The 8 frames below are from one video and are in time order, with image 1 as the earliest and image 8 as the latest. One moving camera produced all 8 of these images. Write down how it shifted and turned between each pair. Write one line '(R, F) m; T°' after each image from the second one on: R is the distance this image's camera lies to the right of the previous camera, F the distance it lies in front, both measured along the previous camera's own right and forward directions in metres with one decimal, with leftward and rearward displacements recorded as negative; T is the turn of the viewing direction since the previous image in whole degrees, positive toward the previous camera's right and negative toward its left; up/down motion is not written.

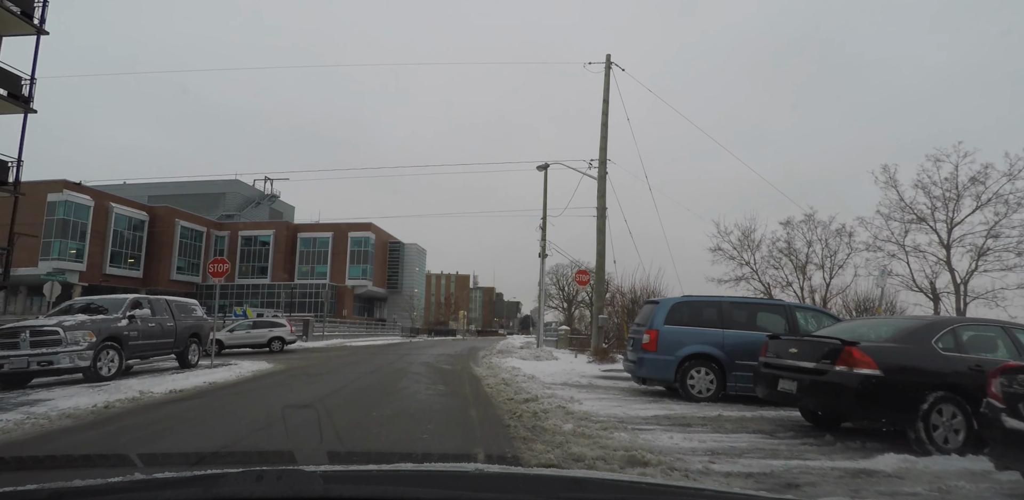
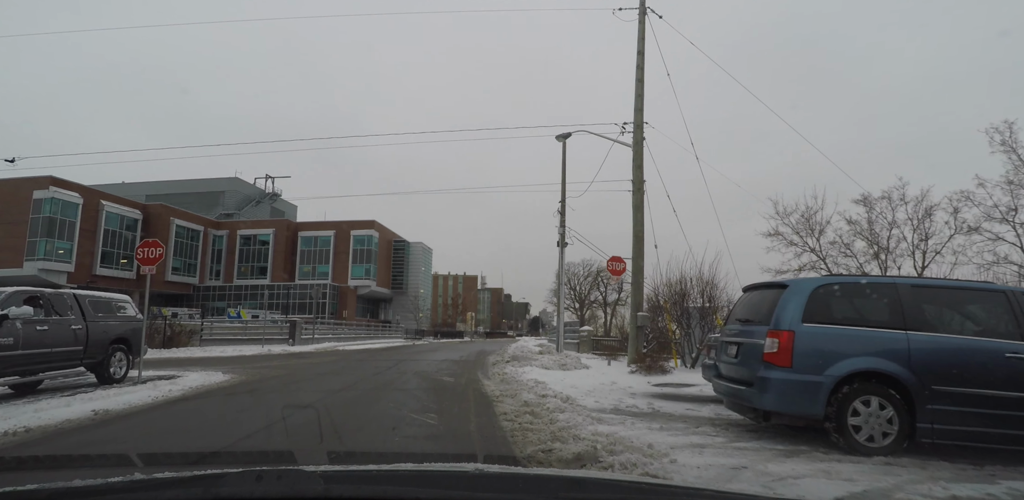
(-0.2, +2.9) m; -1°
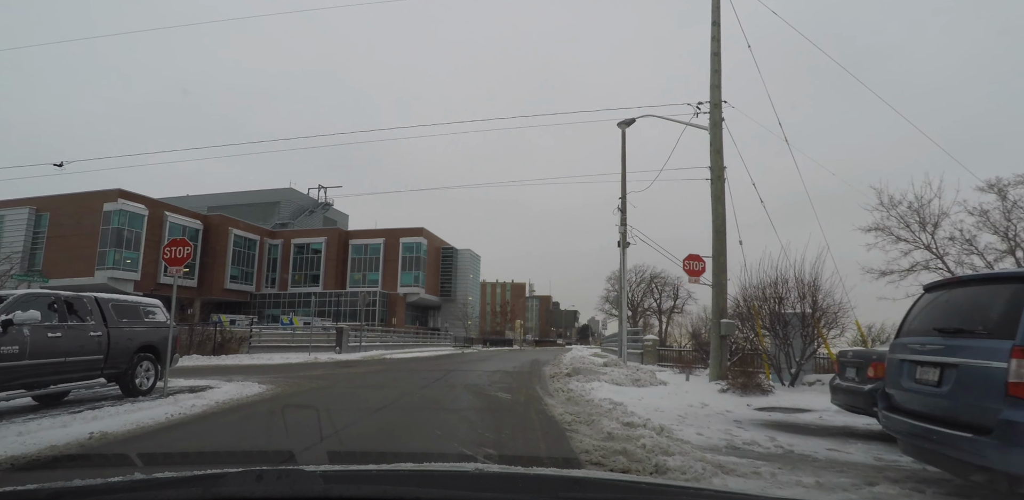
(-0.3, +1.3) m; -5°
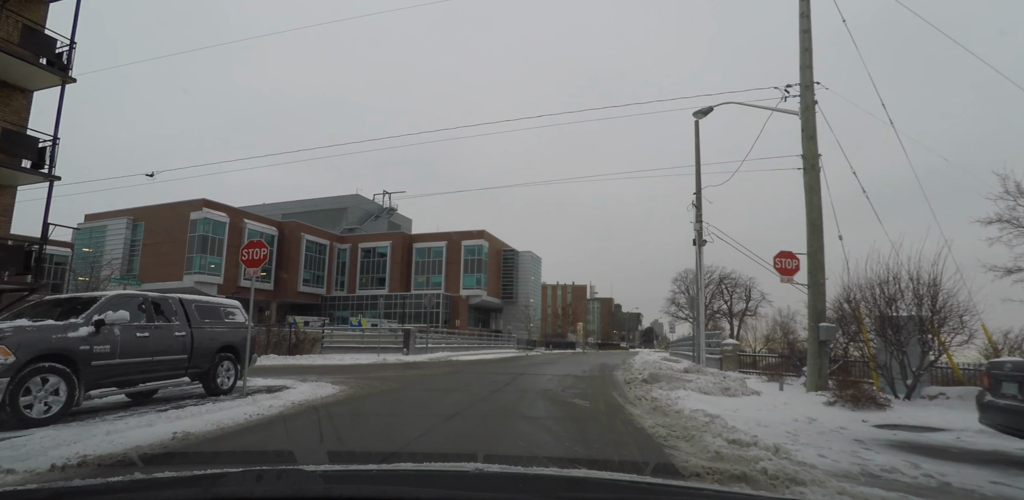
(-0.3, +0.4) m; -6°
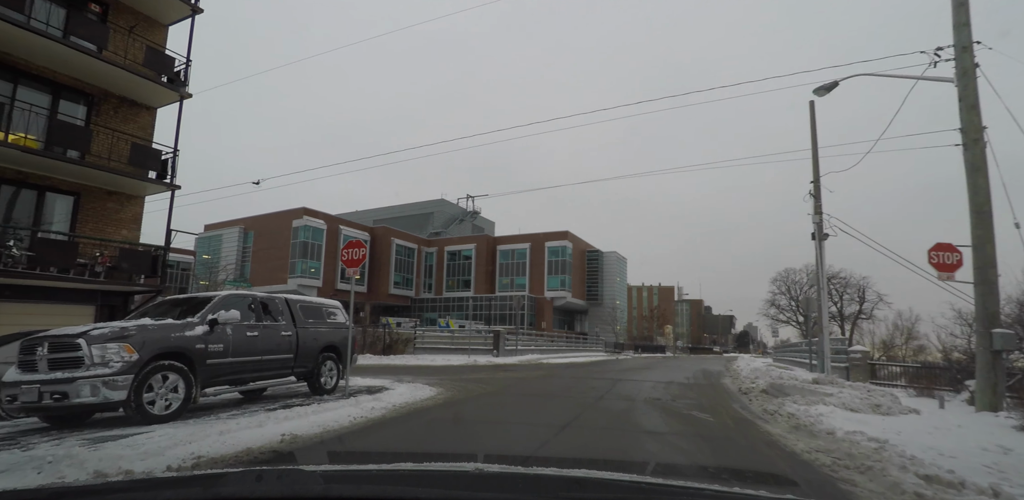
(-0.4, +0.6) m; -8°
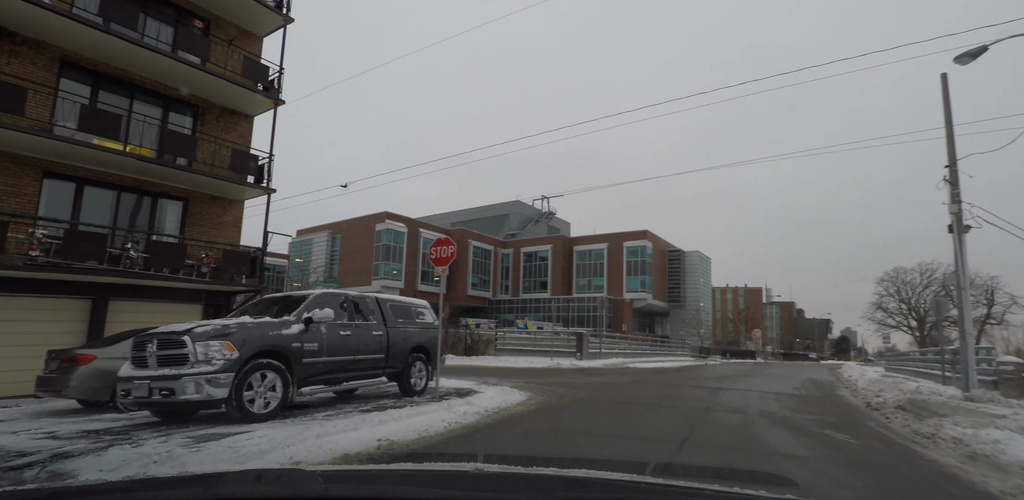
(-0.4, +0.6) m; -7°
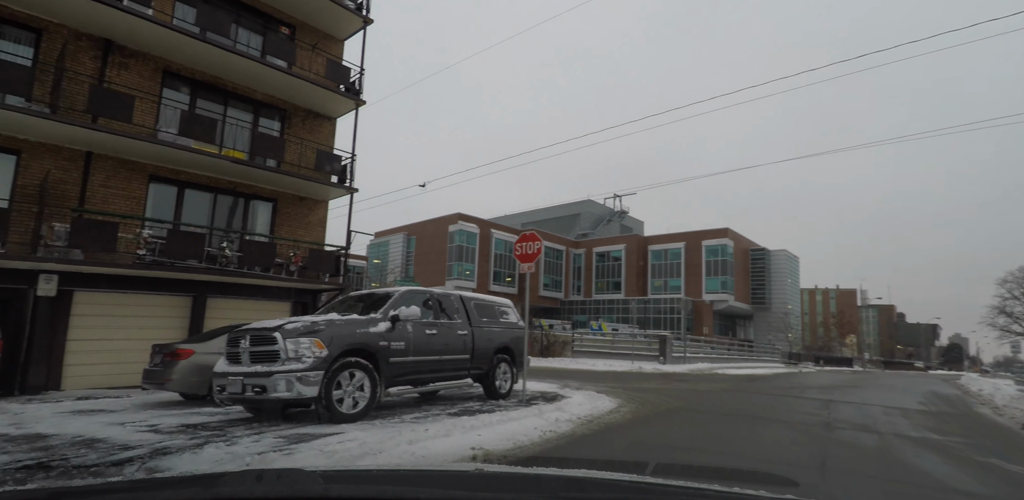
(-0.4, +0.6) m; -7°
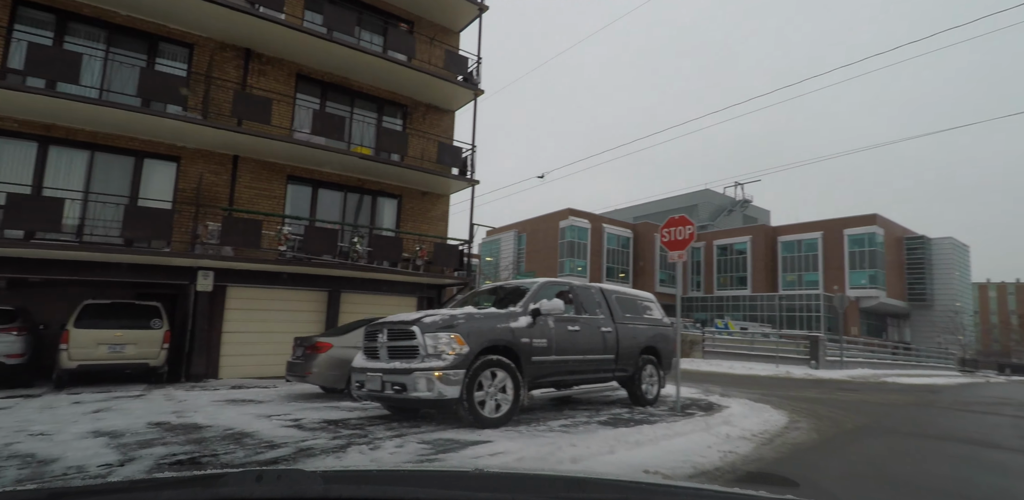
(-0.7, +1.1) m; -11°
